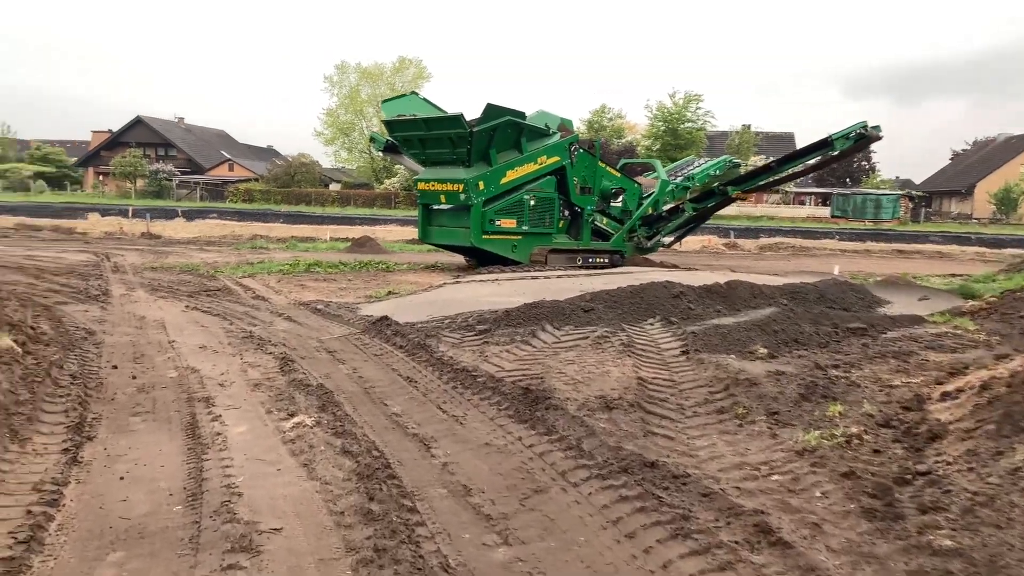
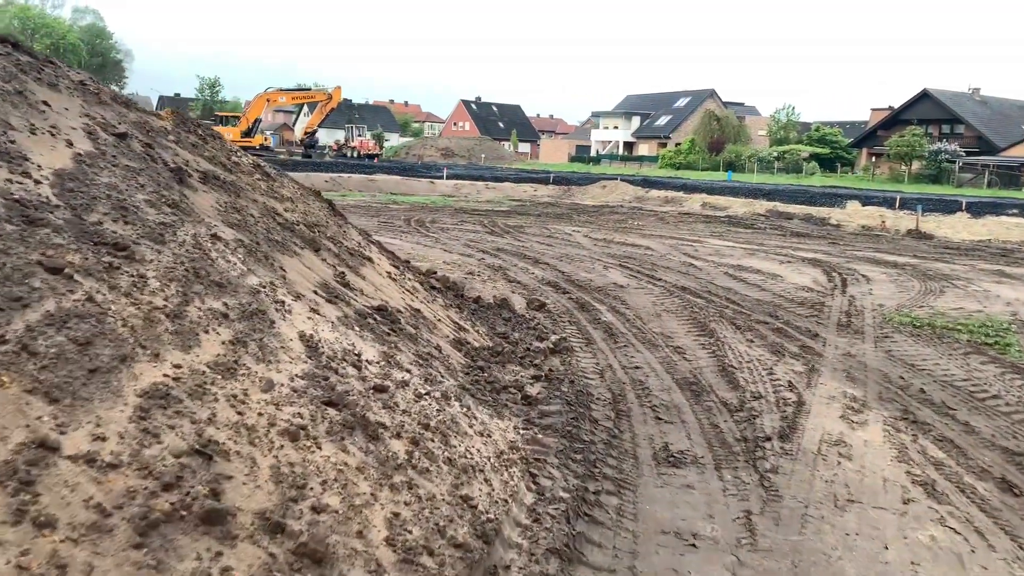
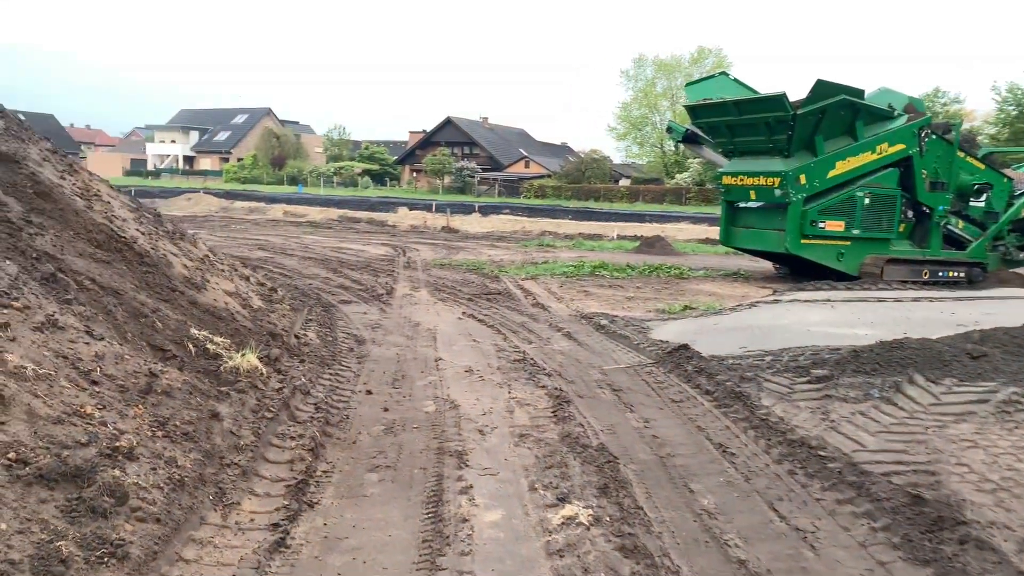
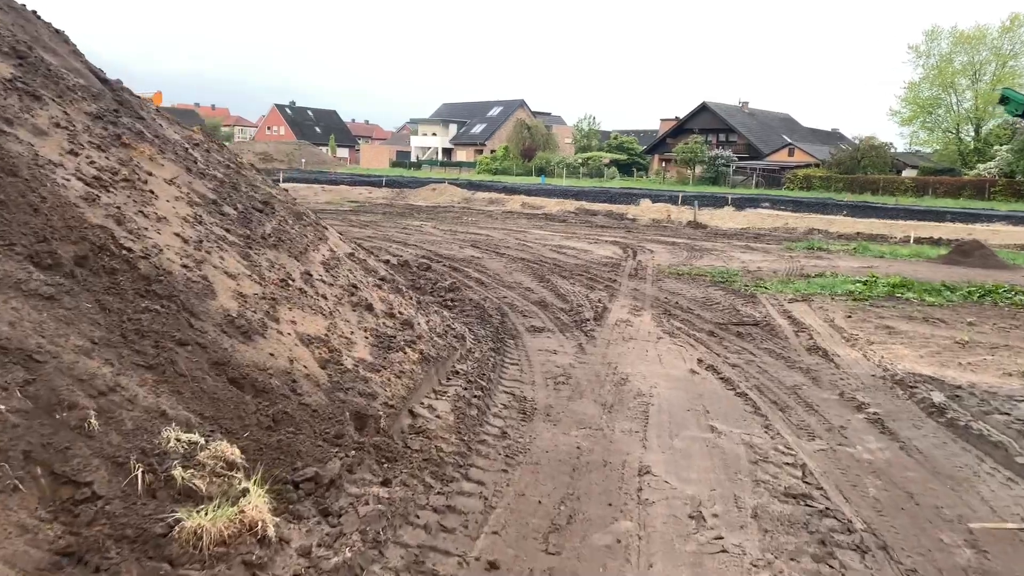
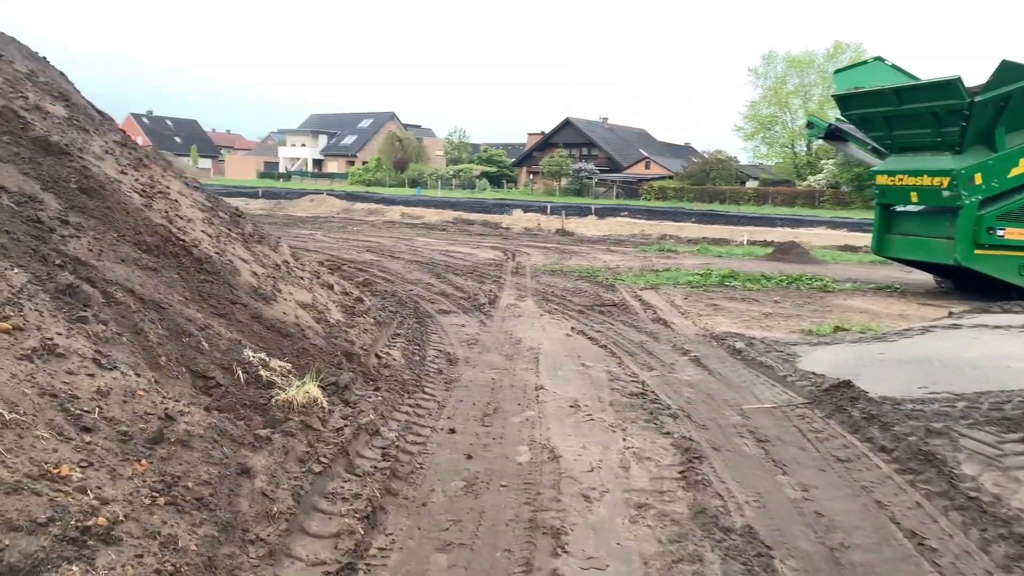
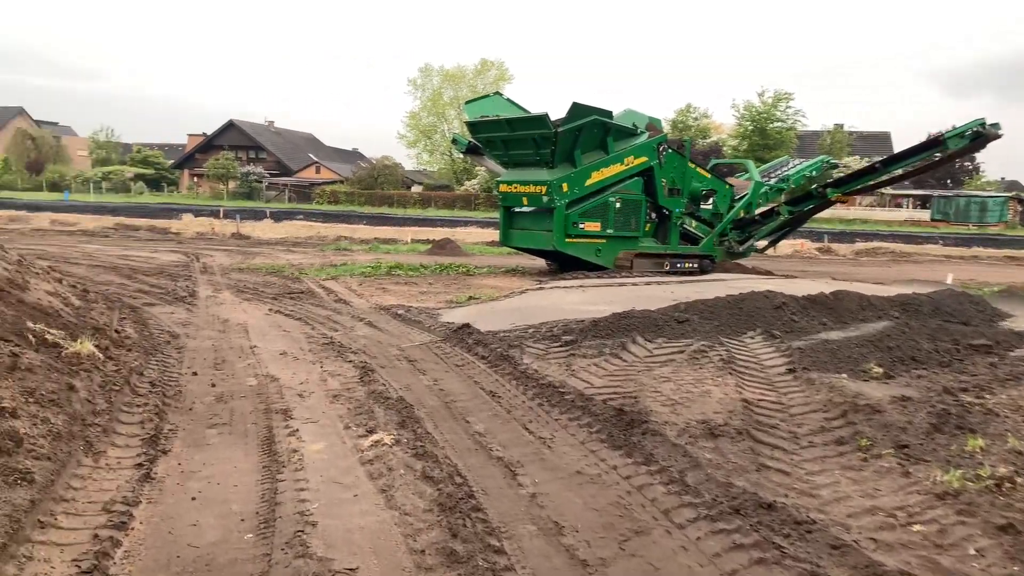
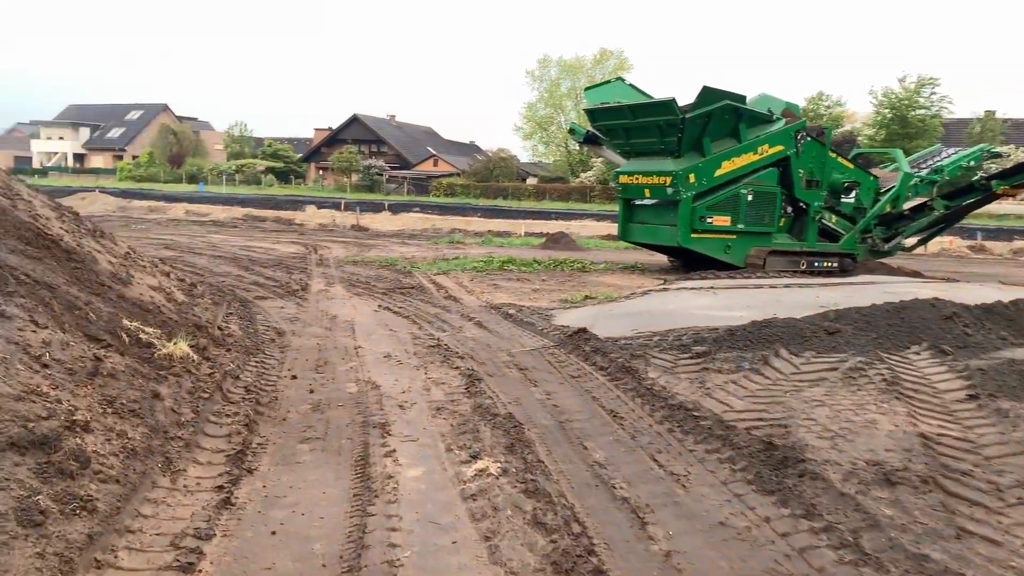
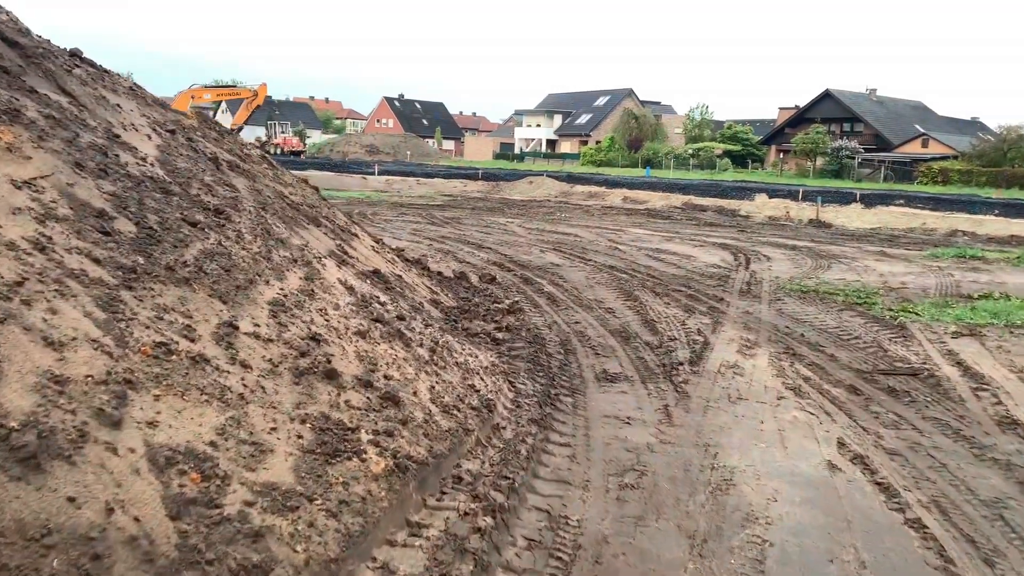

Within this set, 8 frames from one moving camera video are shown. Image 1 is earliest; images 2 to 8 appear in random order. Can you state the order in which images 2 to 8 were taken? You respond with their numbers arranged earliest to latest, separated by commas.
6, 7, 3, 5, 4, 8, 2
